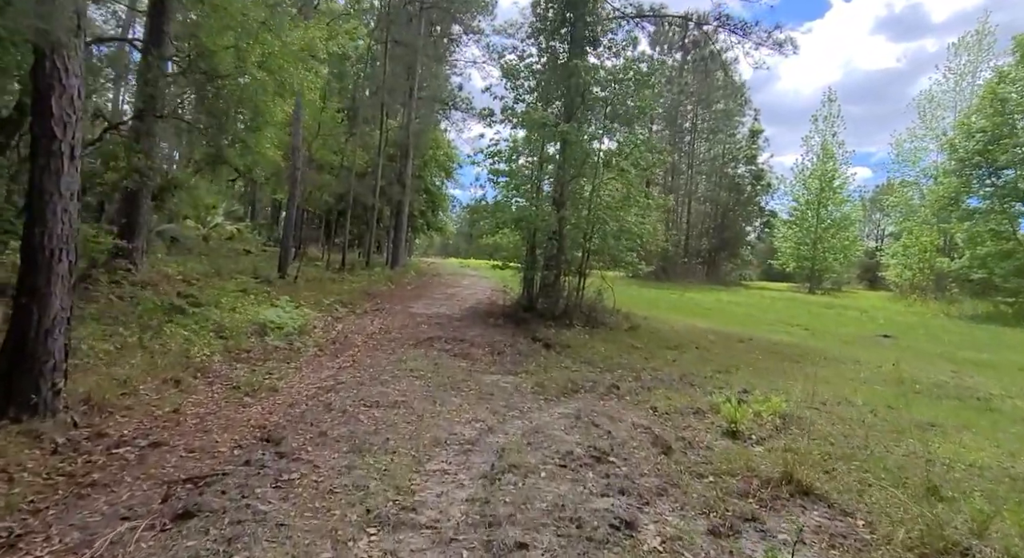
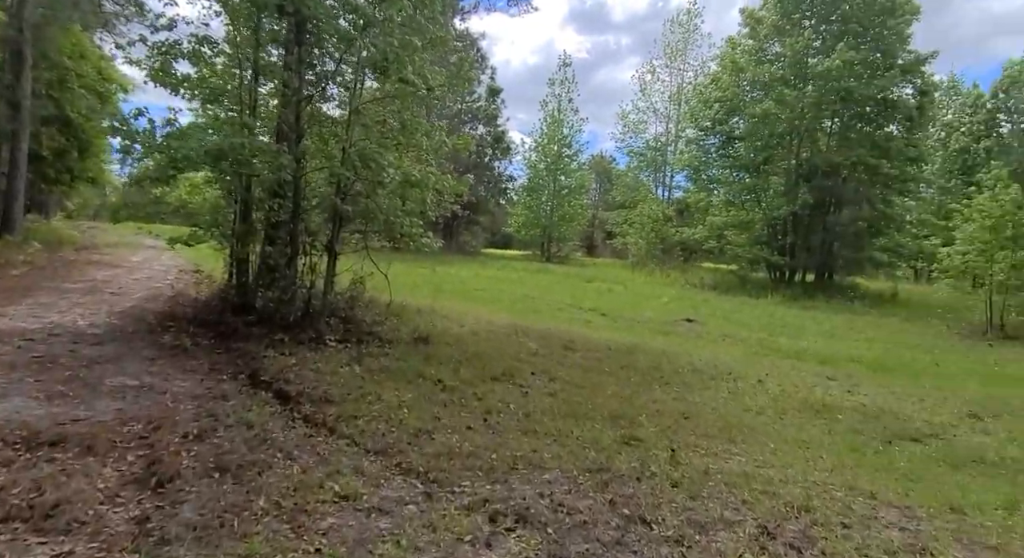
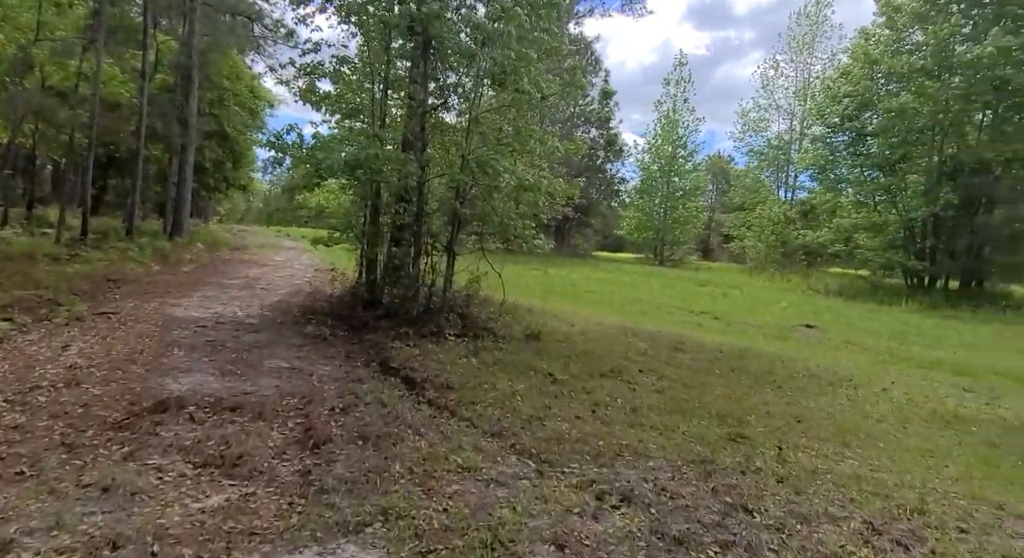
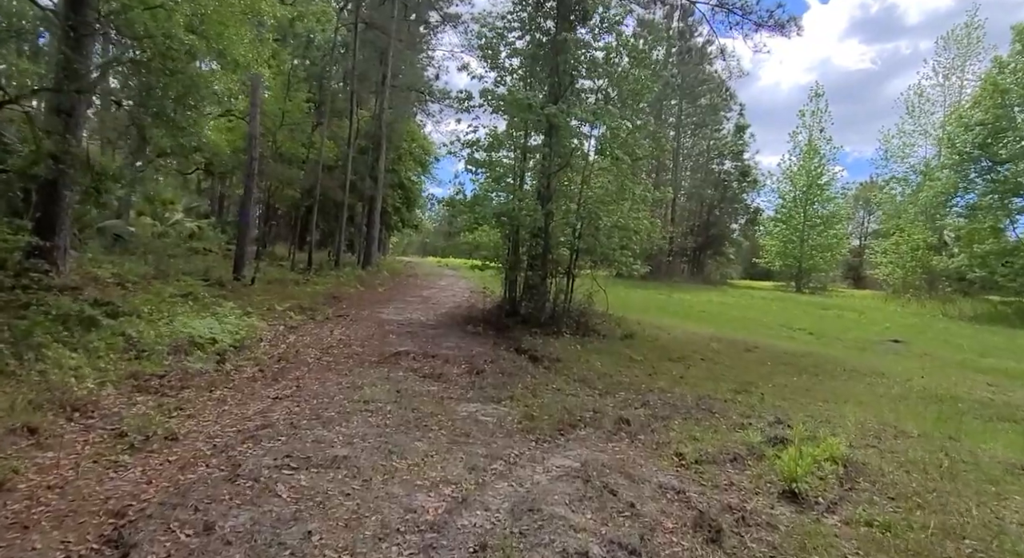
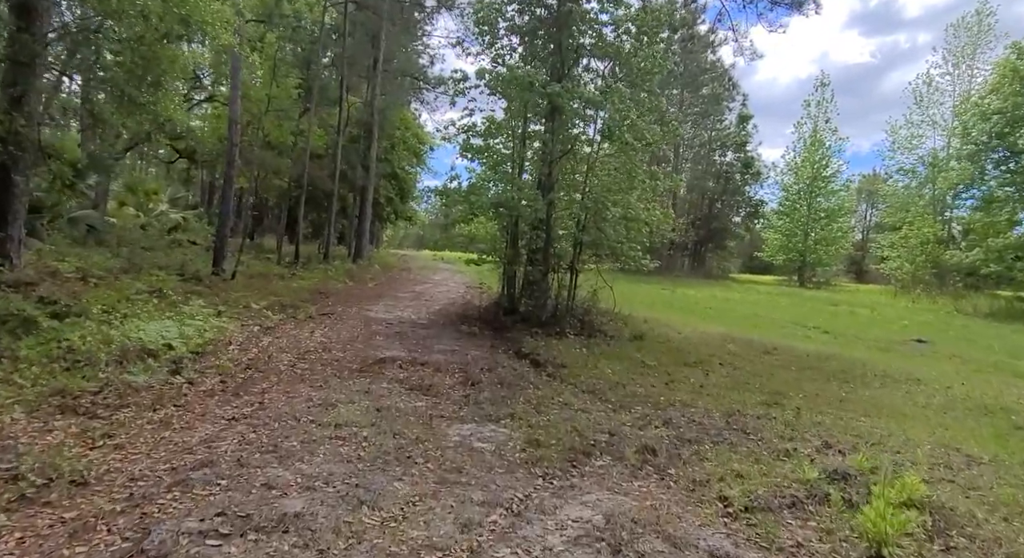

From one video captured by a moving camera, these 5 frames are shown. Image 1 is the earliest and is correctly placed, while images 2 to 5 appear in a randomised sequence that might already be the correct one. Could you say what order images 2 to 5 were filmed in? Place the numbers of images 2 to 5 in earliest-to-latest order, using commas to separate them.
4, 5, 3, 2
